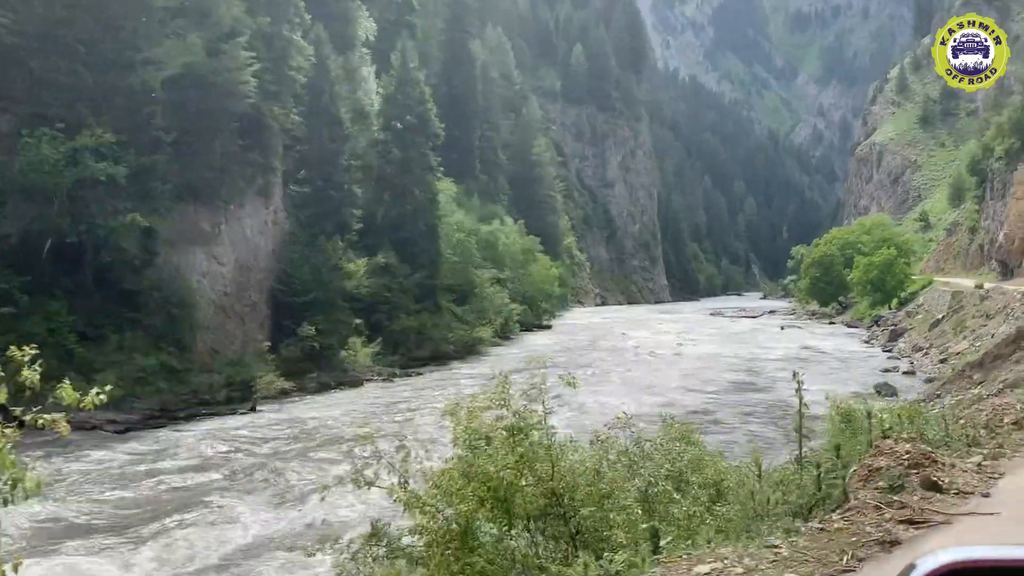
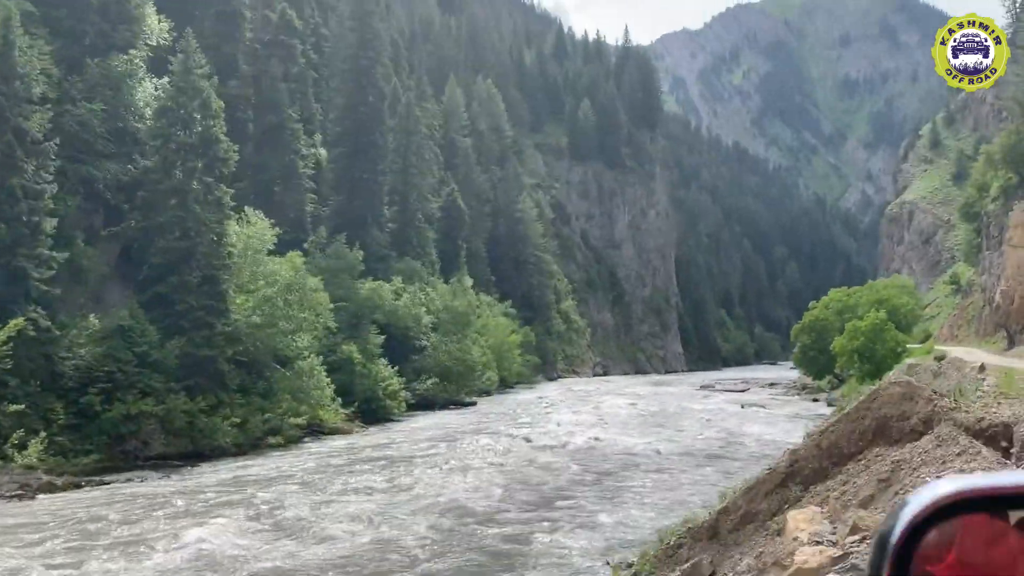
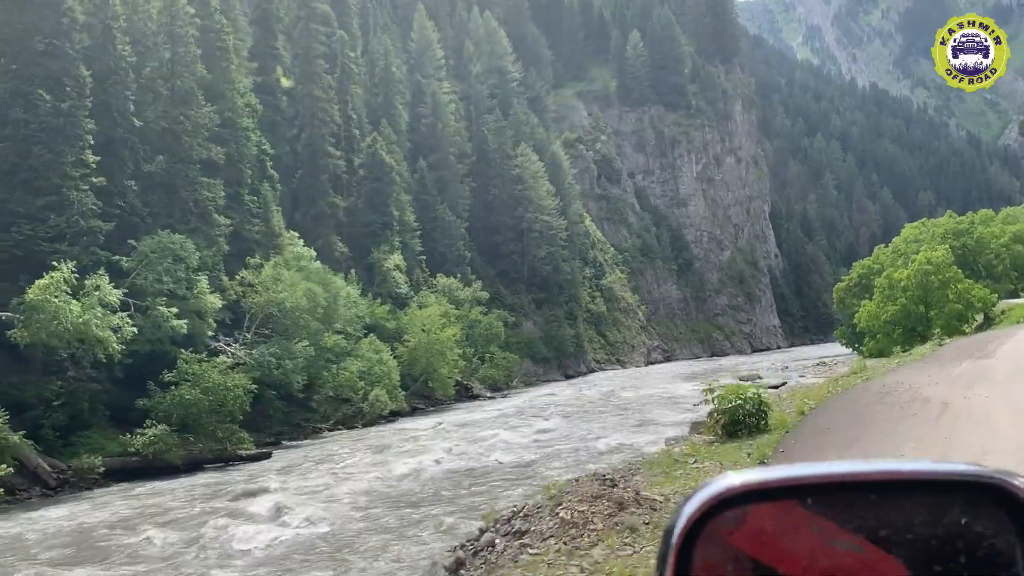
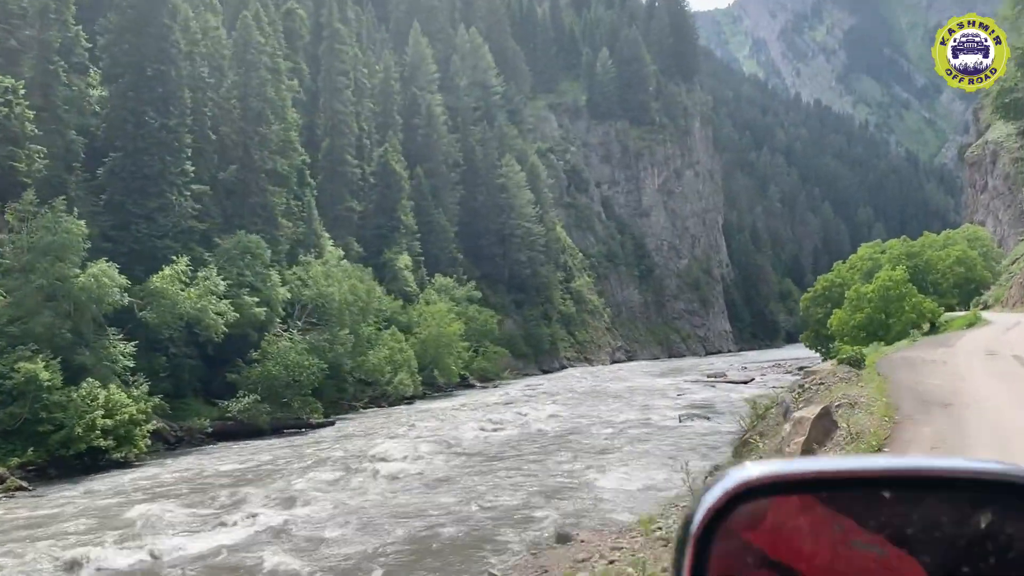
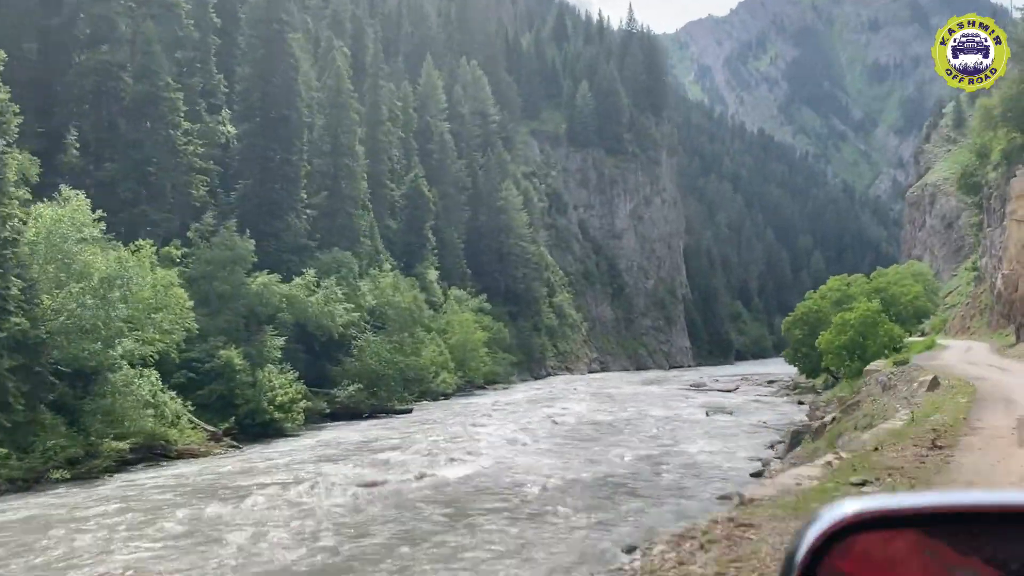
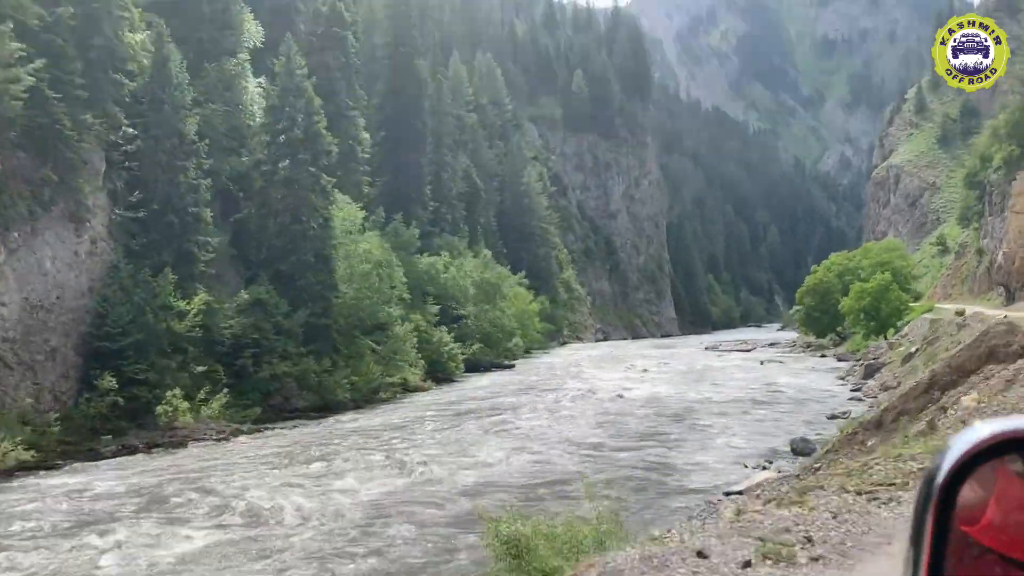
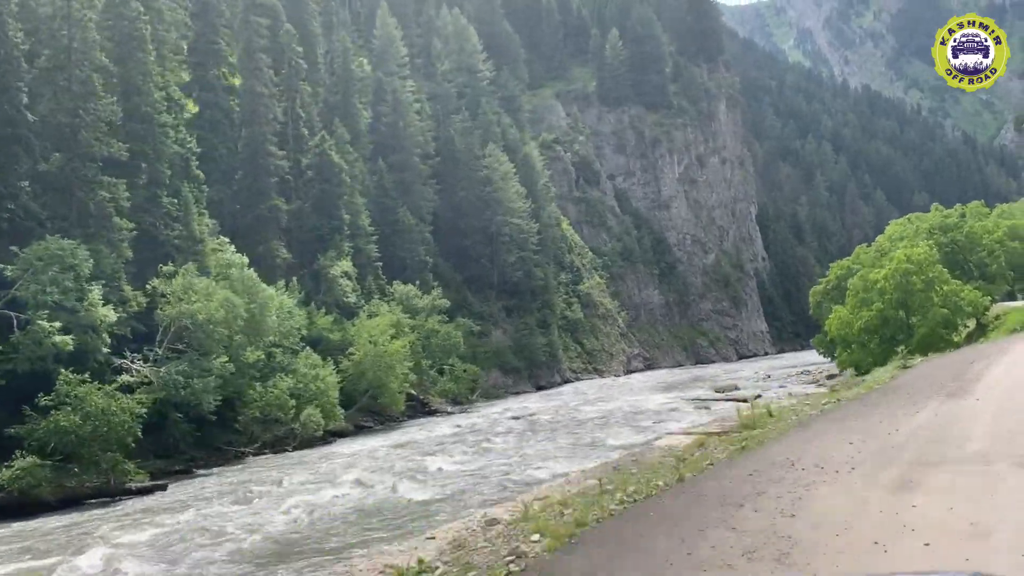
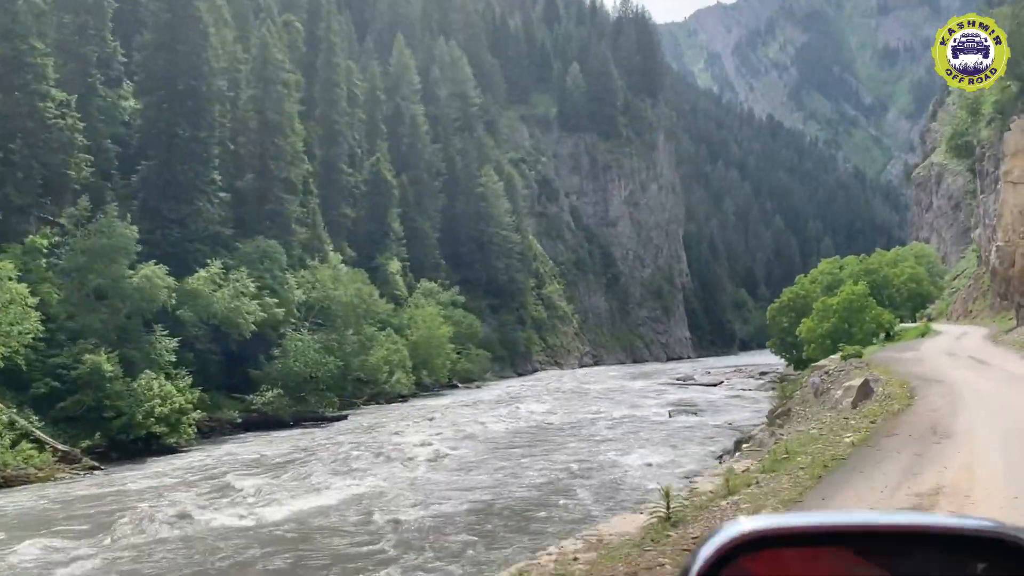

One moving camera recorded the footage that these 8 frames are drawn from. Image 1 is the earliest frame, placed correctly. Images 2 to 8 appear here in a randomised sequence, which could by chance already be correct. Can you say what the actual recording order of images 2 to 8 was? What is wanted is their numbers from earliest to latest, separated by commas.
6, 2, 5, 8, 4, 3, 7
